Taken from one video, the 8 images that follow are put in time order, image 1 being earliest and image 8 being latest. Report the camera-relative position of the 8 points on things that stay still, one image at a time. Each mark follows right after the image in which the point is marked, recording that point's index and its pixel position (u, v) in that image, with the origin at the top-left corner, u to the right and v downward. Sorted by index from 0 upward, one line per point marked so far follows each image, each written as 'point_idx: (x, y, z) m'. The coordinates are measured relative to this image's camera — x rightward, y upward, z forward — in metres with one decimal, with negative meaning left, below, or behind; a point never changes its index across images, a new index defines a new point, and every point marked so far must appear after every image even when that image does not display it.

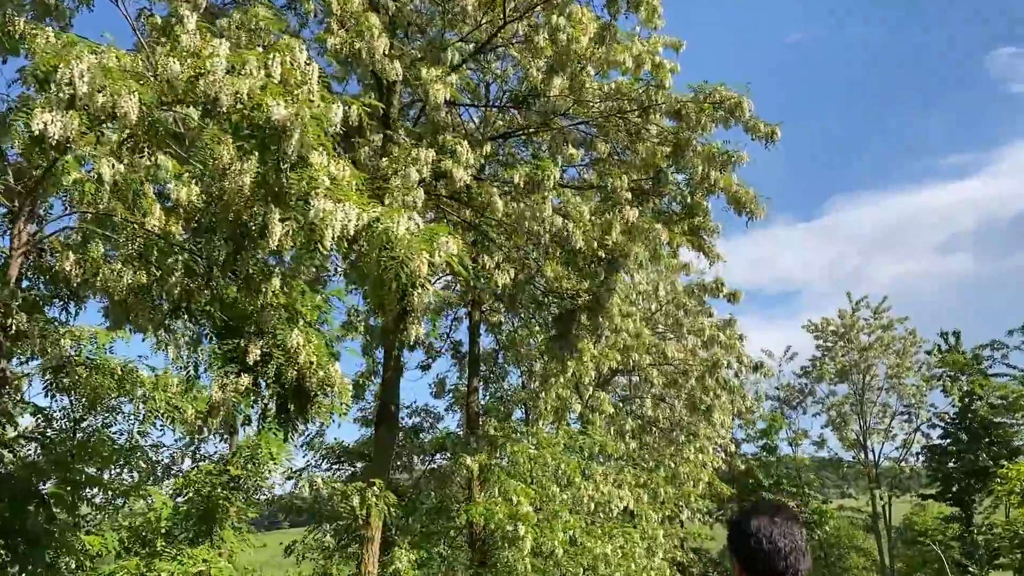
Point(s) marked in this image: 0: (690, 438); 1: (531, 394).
0: (+3.9, -3.4, +19.6) m
1: (+0.3, -1.8, +14.6) m
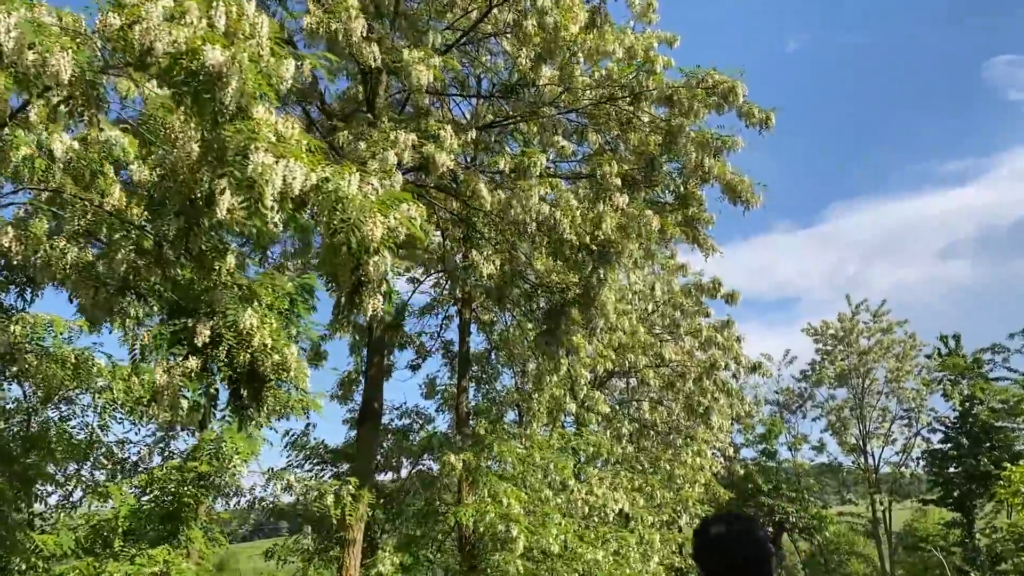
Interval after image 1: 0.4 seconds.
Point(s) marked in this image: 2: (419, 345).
0: (+3.8, -3.4, +19.2) m
1: (+0.2, -1.7, +14.2) m
2: (-1.5, -0.9, +14.1) m
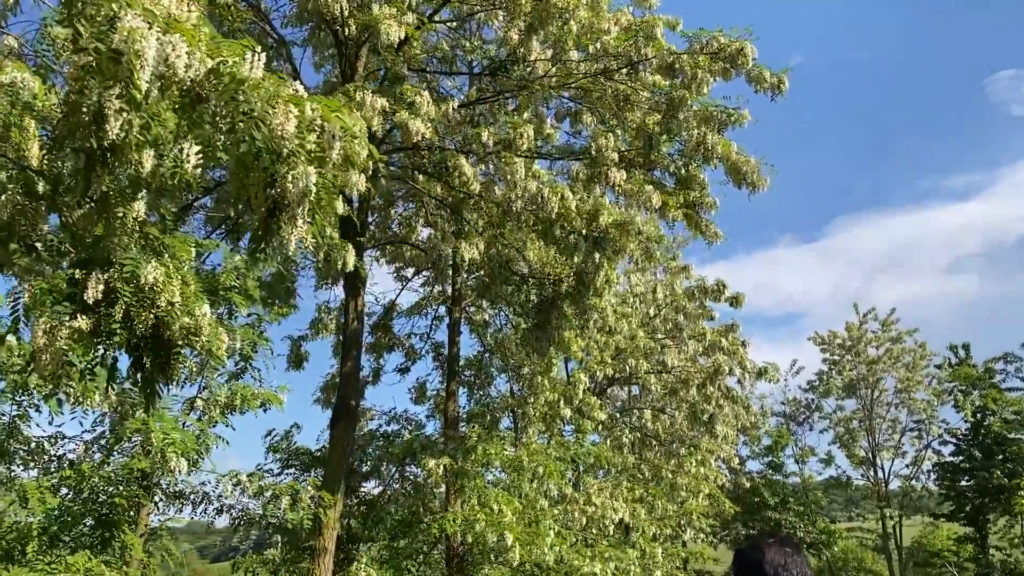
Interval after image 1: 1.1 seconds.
0: (+3.7, -3.4, +18.5) m
1: (+0.1, -1.7, +13.5) m
2: (-1.6, -0.9, +13.4) m
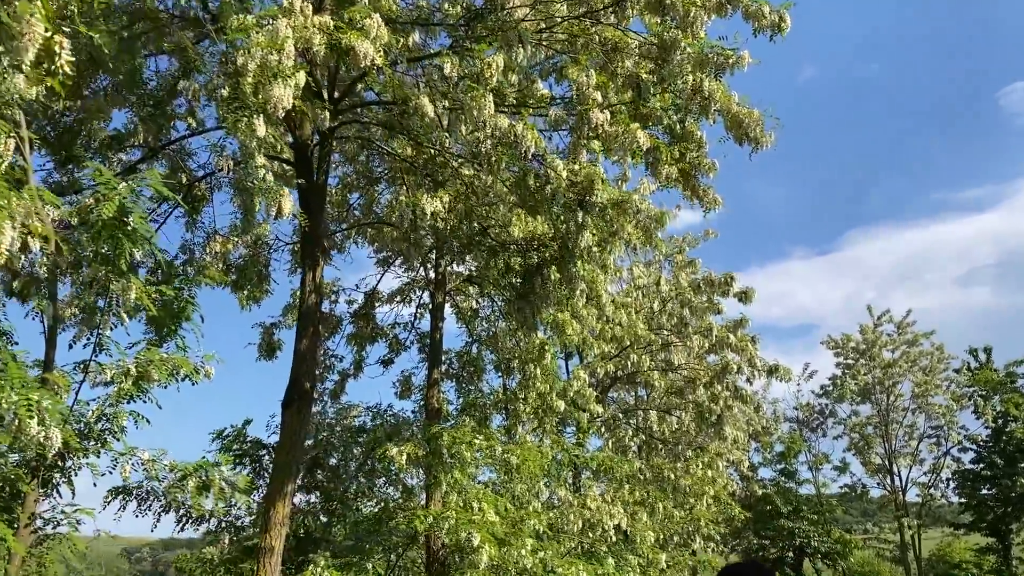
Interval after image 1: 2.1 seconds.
0: (+3.7, -3.3, +17.5) m
1: (0.0, -1.5, +12.6) m
2: (-1.7, -0.7, +12.6) m
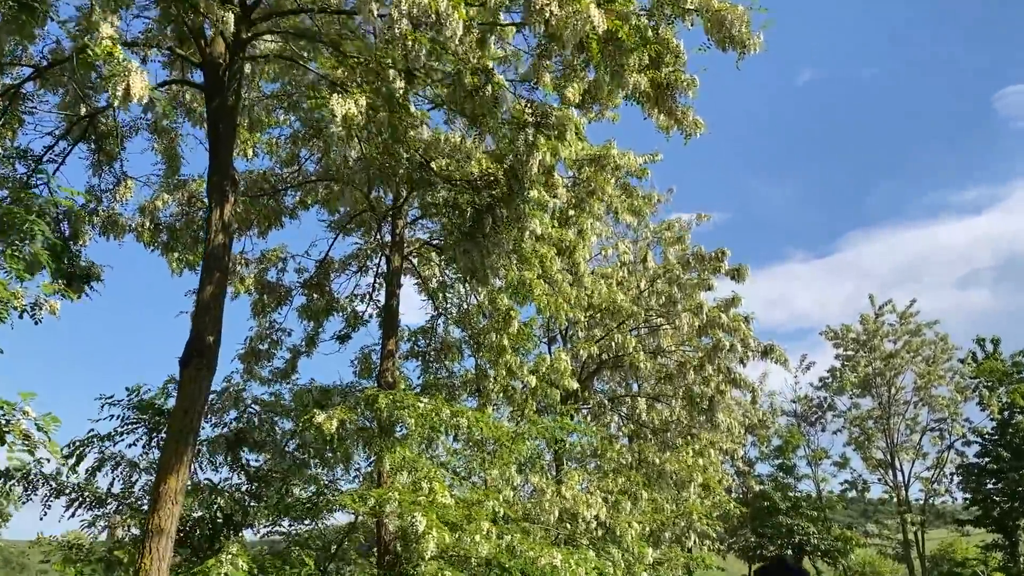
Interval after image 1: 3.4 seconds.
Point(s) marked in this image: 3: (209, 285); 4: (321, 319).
0: (+3.3, -2.9, +16.4) m
1: (-0.4, -1.1, +11.5) m
2: (-2.1, -0.3, +11.4) m
3: (-2.1, 0.0, +6.2) m
4: (-2.4, -0.4, +11.2) m
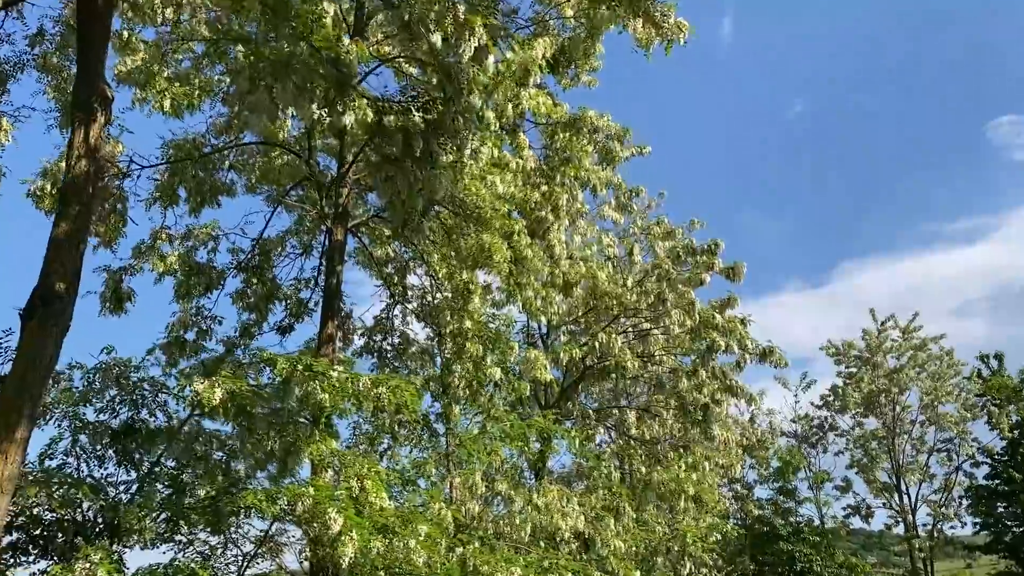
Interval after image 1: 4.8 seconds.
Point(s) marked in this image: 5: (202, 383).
0: (+2.9, -2.9, +15.0) m
1: (-0.8, -0.9, +10.1) m
2: (-2.5, -0.1, +10.1) m
3: (-2.5, +0.4, +4.9) m
4: (-2.8, -0.2, +9.9) m
5: (-2.0, -0.8, +6.2) m
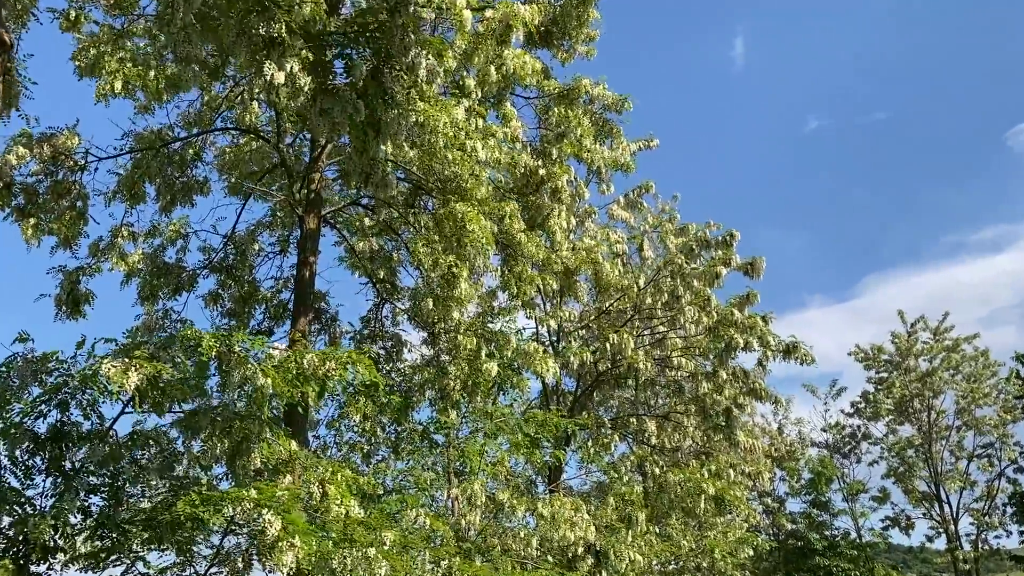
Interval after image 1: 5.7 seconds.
0: (+3.0, -2.8, +14.0) m
1: (-0.8, -0.9, +9.3) m
2: (-2.5, -0.2, +9.4) m
3: (-2.7, +0.5, +4.2) m
4: (-2.9, -0.2, +9.2) m
5: (-2.1, -0.7, +5.4) m
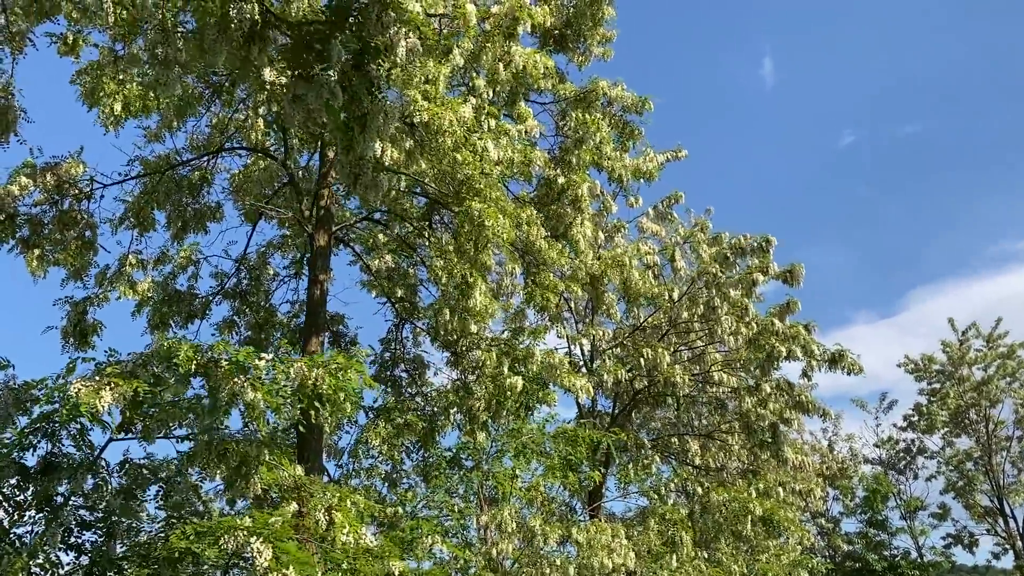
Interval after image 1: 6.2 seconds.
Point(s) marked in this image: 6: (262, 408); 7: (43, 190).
0: (+3.6, -3.0, +13.3) m
1: (-0.5, -1.0, +8.9) m
2: (-2.3, -0.4, +9.0) m
3: (-2.7, +0.4, +3.9) m
4: (-2.6, -0.5, +8.8) m
5: (-2.0, -0.8, +5.1) m
6: (-1.3, -0.7, +5.0) m
7: (-4.1, +0.9, +7.6) m
